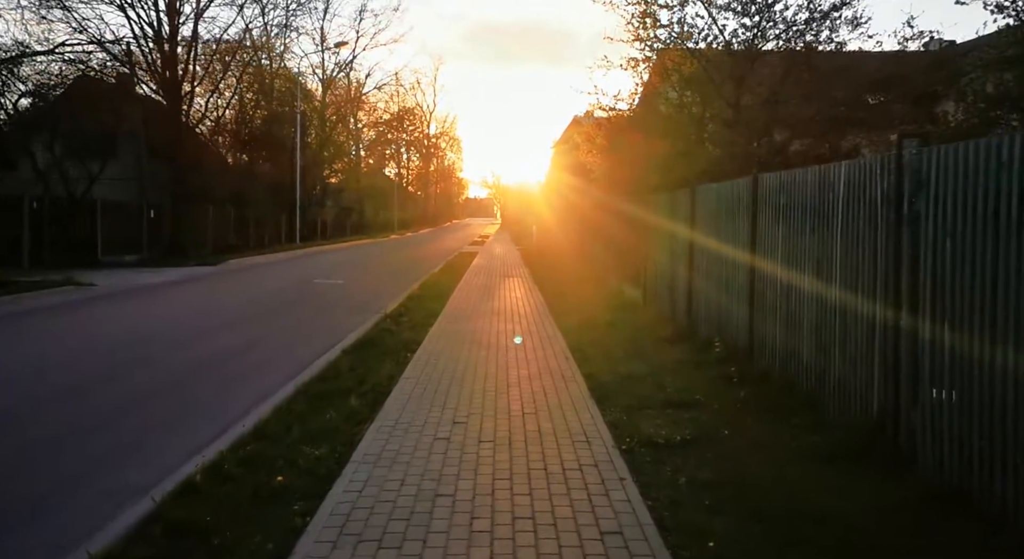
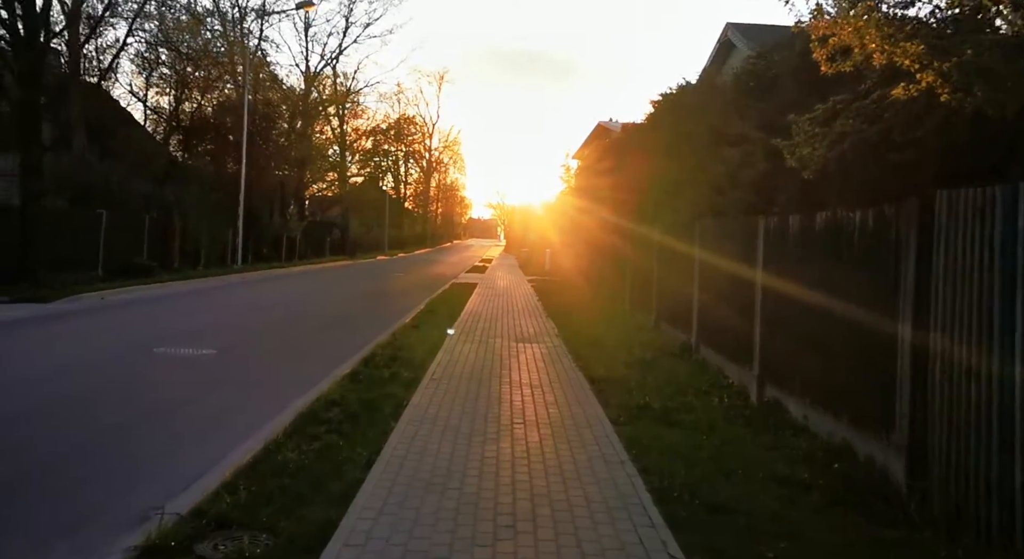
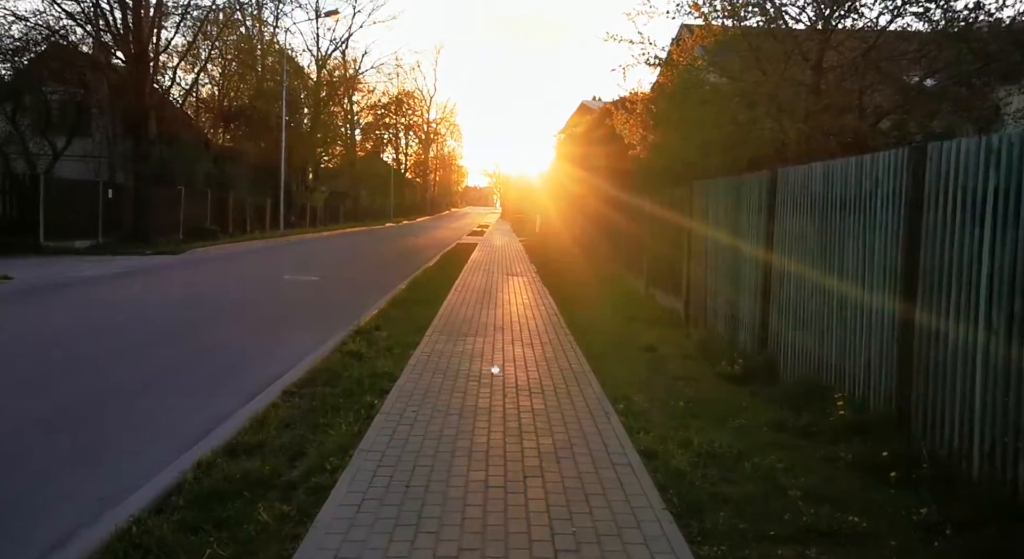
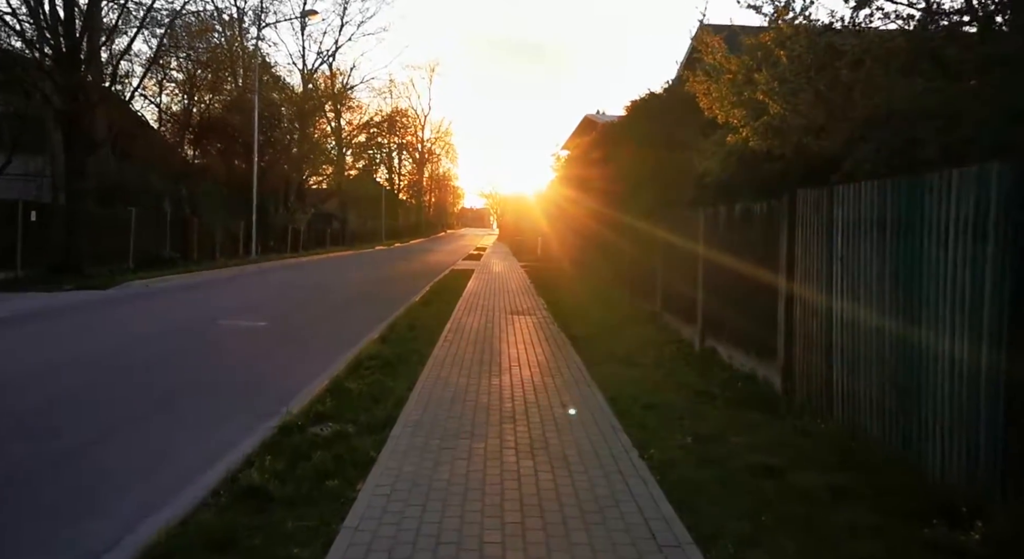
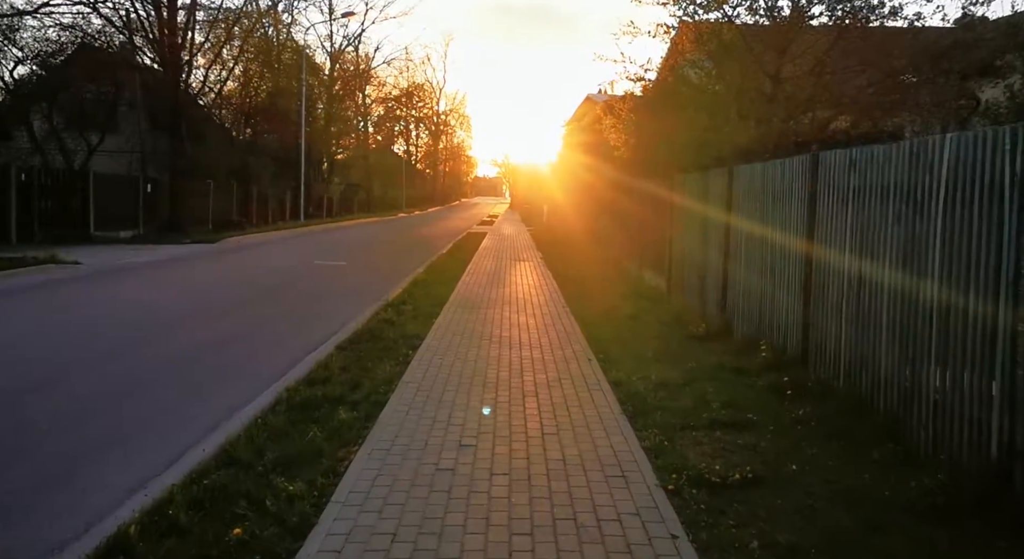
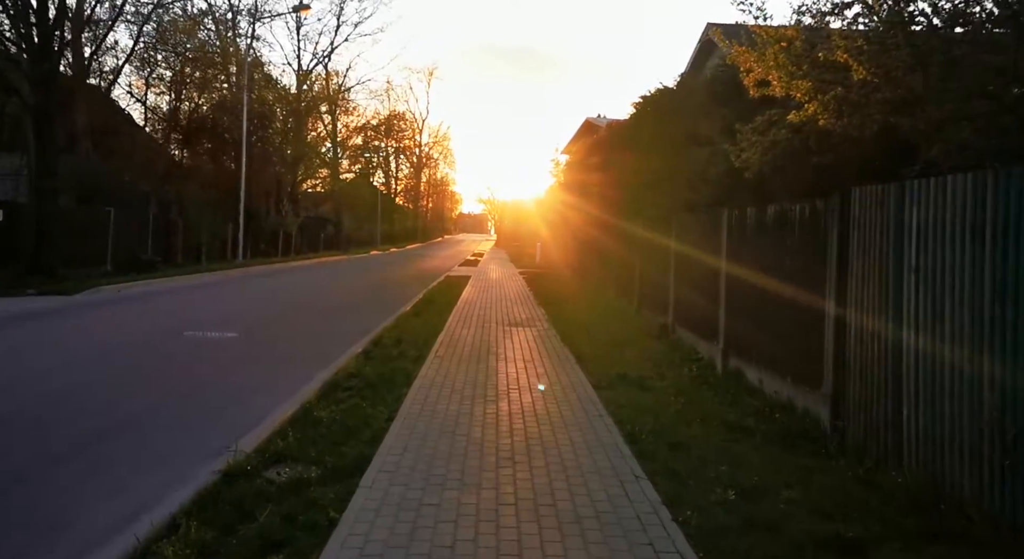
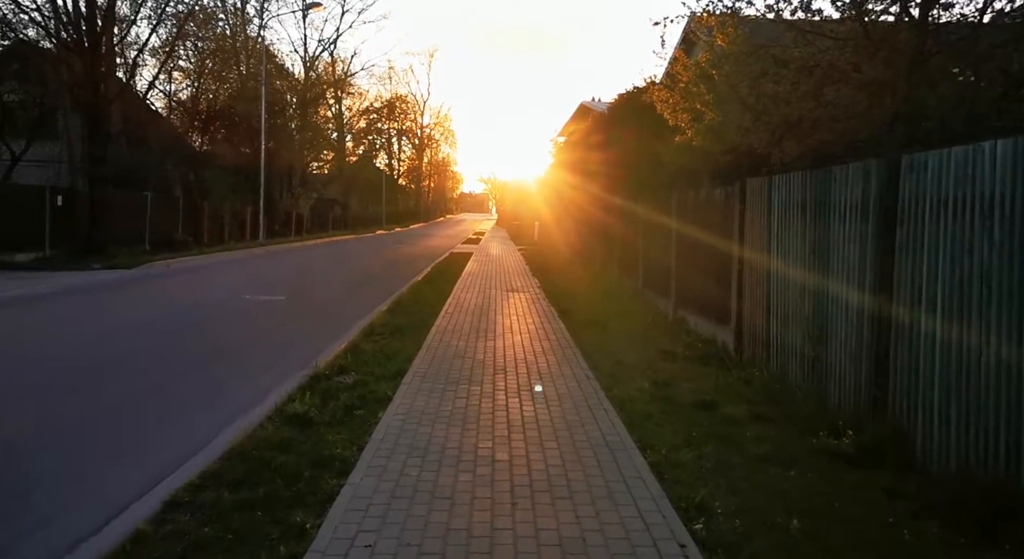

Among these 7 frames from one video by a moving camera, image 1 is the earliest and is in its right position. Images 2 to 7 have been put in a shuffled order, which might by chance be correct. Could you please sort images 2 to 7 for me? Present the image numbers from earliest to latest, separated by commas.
5, 3, 7, 4, 6, 2
